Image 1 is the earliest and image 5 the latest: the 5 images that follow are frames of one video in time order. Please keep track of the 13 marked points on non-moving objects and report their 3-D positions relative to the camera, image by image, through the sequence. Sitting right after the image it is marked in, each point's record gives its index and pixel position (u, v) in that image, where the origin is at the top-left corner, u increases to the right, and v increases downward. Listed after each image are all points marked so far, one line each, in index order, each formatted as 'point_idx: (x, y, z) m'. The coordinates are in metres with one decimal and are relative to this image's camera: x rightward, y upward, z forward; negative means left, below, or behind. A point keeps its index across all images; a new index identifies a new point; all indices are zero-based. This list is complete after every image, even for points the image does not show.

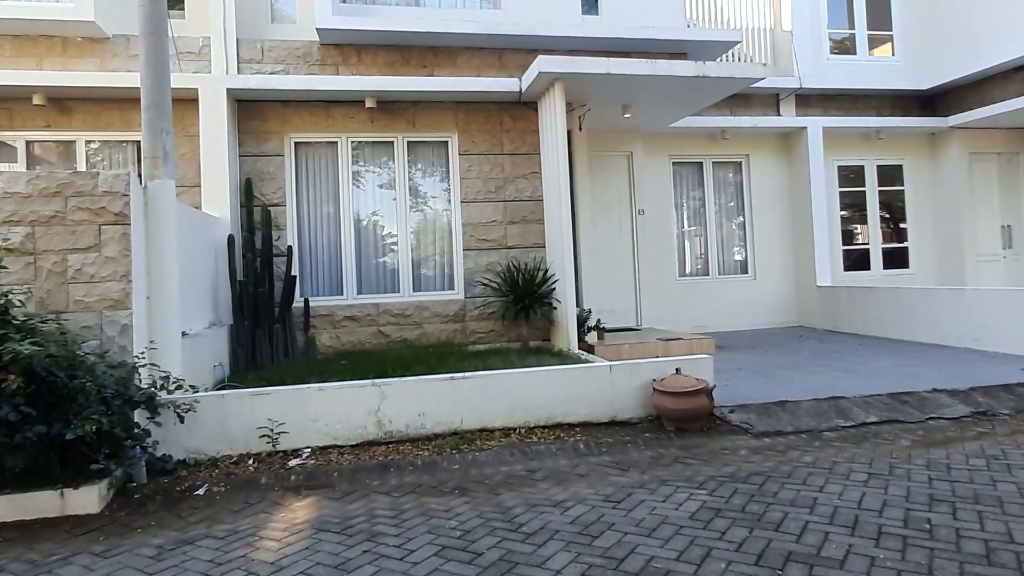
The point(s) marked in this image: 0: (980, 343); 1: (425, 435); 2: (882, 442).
0: (+5.9, -0.7, +8.4) m
1: (-0.7, -1.1, +5.2) m
2: (+2.7, -1.1, +5.0) m
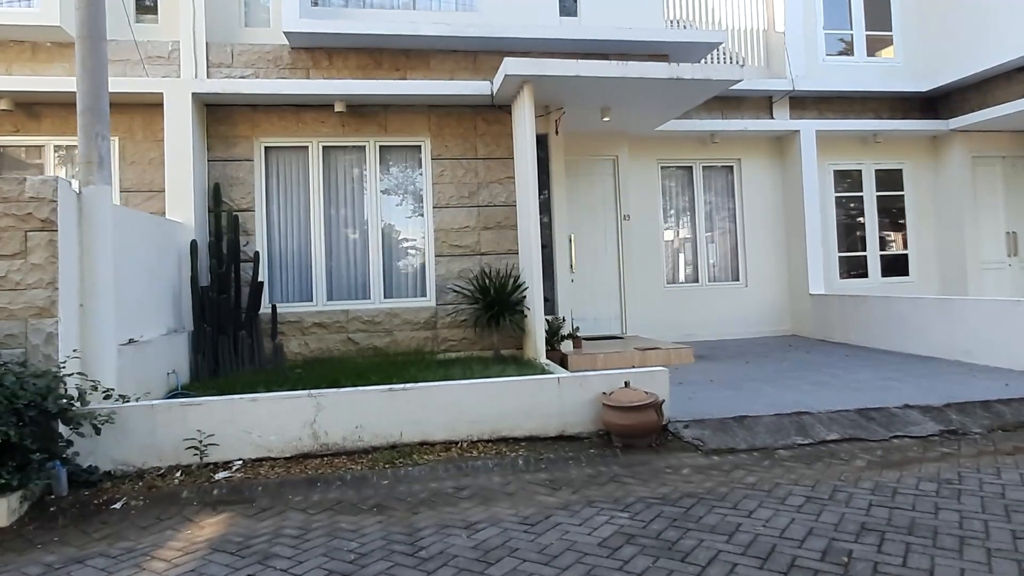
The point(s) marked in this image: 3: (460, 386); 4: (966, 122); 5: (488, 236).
0: (+5.5, -0.8, +8.0) m
1: (-1.1, -1.2, +5.0) m
2: (+2.3, -1.2, +4.7) m
3: (-0.4, -0.8, +5.2) m
4: (+7.4, +2.7, +10.9) m
5: (-0.3, +0.7, +8.5) m
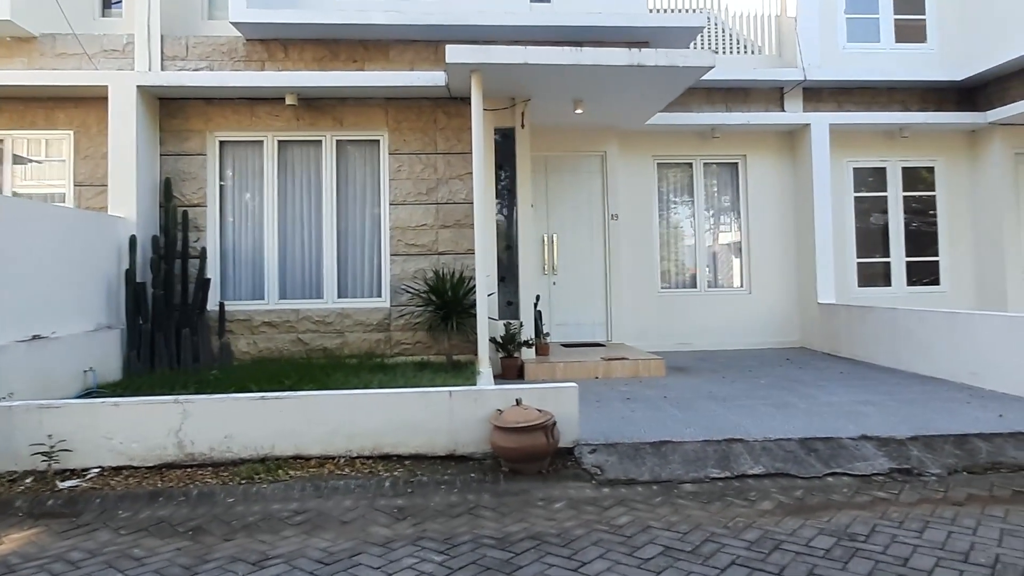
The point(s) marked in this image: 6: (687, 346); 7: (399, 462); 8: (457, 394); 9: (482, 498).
0: (+4.9, -1.0, +7.0) m
1: (-2.0, -1.2, +4.7) m
2: (+1.4, -1.3, +4.0) m
3: (-1.2, -0.8, +4.8) m
4: (+7.1, +2.5, +9.7) m
5: (-0.8, +0.6, +8.0) m
6: (+2.7, -0.9, +10.3) m
7: (-0.8, -1.2, +4.8) m
8: (-0.4, -0.8, +4.8) m
9: (-0.2, -1.3, +4.2) m
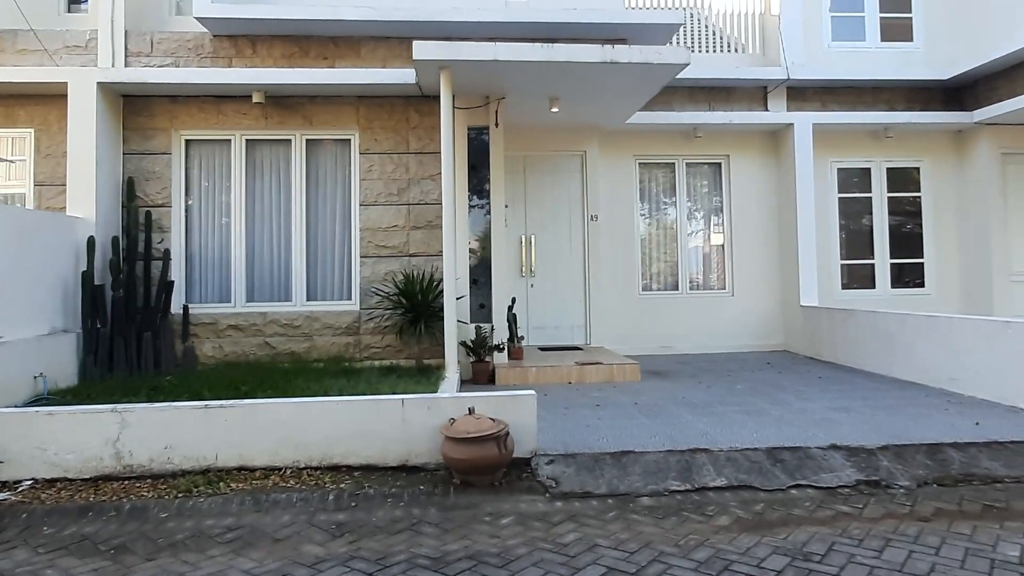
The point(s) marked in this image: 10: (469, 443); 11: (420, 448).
0: (+4.6, -1.0, +6.9) m
1: (-2.3, -1.2, +4.5) m
2: (+1.1, -1.3, +3.9) m
3: (-1.6, -0.8, +4.6) m
4: (+6.8, +2.5, +9.5) m
5: (-1.1, +0.6, +7.8) m
6: (+2.3, -0.9, +10.1) m
7: (-1.1, -1.3, +4.6) m
8: (-0.7, -0.8, +4.6) m
9: (-0.5, -1.3, +4.0) m
10: (-0.3, -1.0, +4.3) m
11: (-0.6, -1.1, +4.6) m
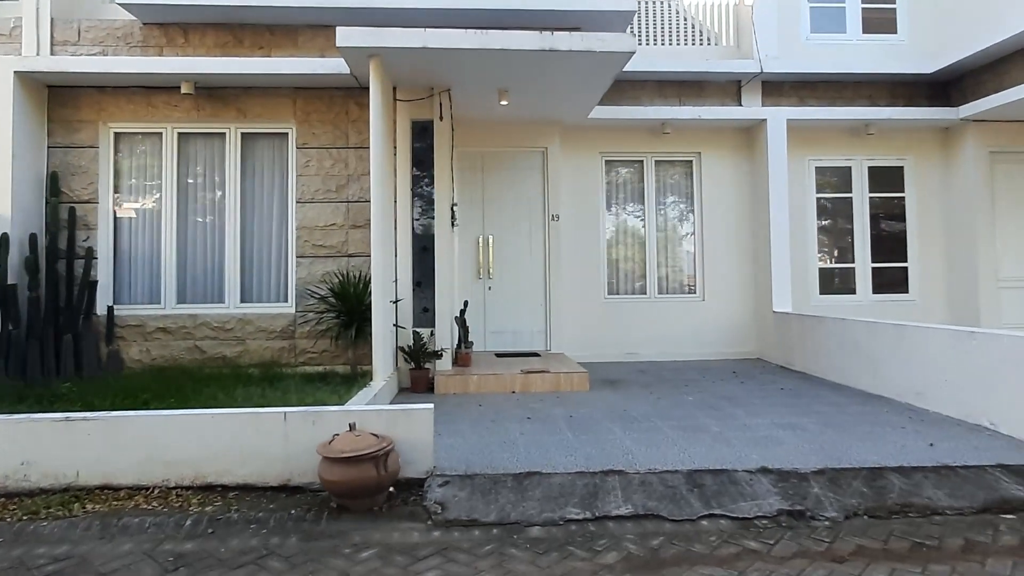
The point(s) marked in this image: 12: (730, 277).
0: (+4.0, -1.0, +6.4) m
1: (-3.0, -1.2, +4.1) m
2: (+0.3, -1.4, +3.4) m
3: (-2.2, -0.8, +4.2) m
4: (+6.2, +2.4, +9.0) m
5: (-1.7, +0.6, +7.4) m
6: (+1.8, -1.0, +9.6) m
7: (-1.8, -1.3, +4.2) m
8: (-1.4, -0.8, +4.2) m
9: (-1.2, -1.4, +3.6) m
10: (-1.0, -1.0, +3.9) m
11: (-1.3, -1.1, +4.2) m
12: (+3.2, +0.2, +9.8) m
